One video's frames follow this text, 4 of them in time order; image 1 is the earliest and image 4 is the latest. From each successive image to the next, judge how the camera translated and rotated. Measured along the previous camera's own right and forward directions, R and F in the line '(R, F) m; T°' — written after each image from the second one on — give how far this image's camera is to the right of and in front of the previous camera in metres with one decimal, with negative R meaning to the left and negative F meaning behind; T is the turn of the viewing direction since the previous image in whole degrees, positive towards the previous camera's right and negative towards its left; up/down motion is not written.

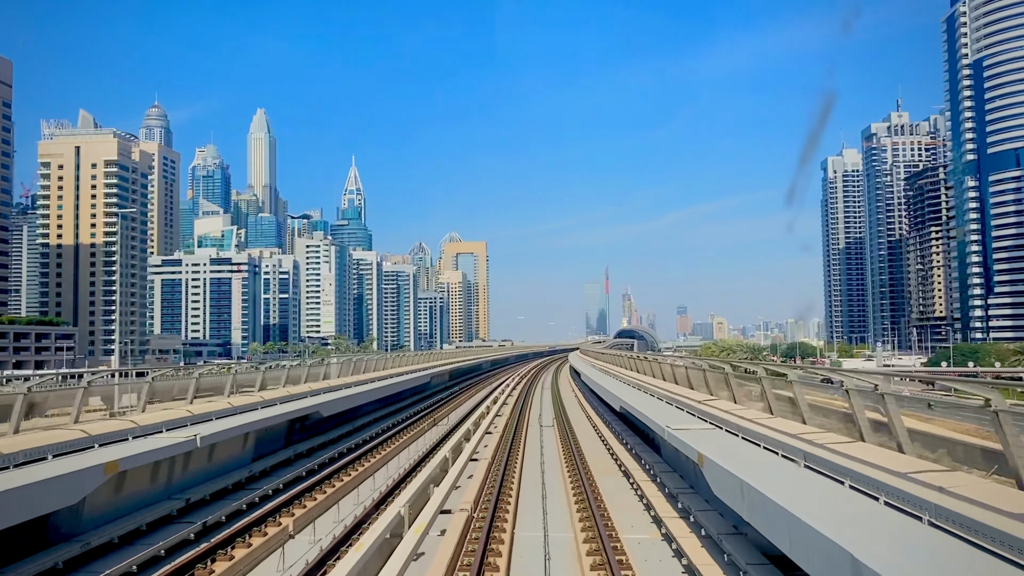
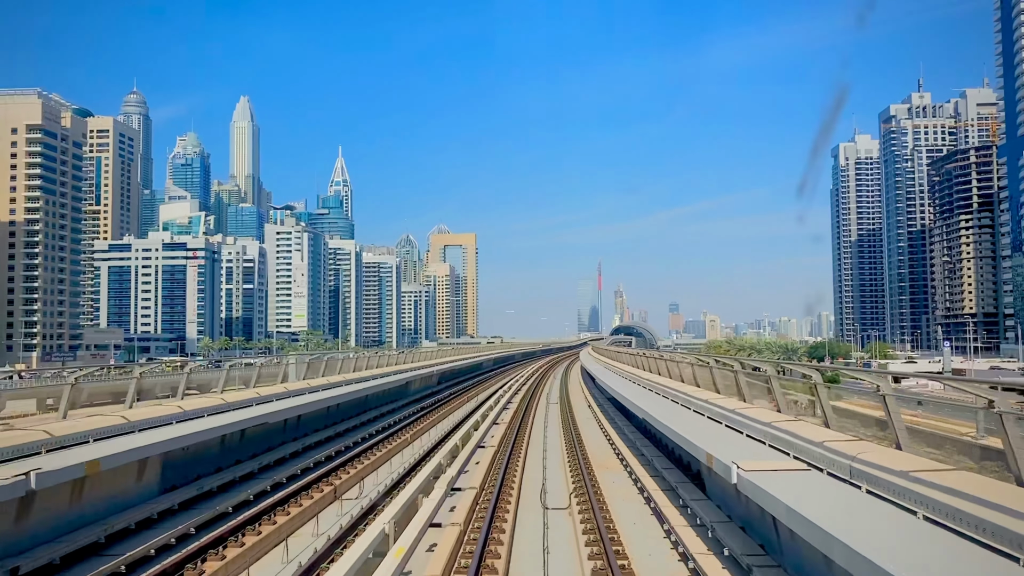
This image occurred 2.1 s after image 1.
(0.0, +2.1) m; +1°
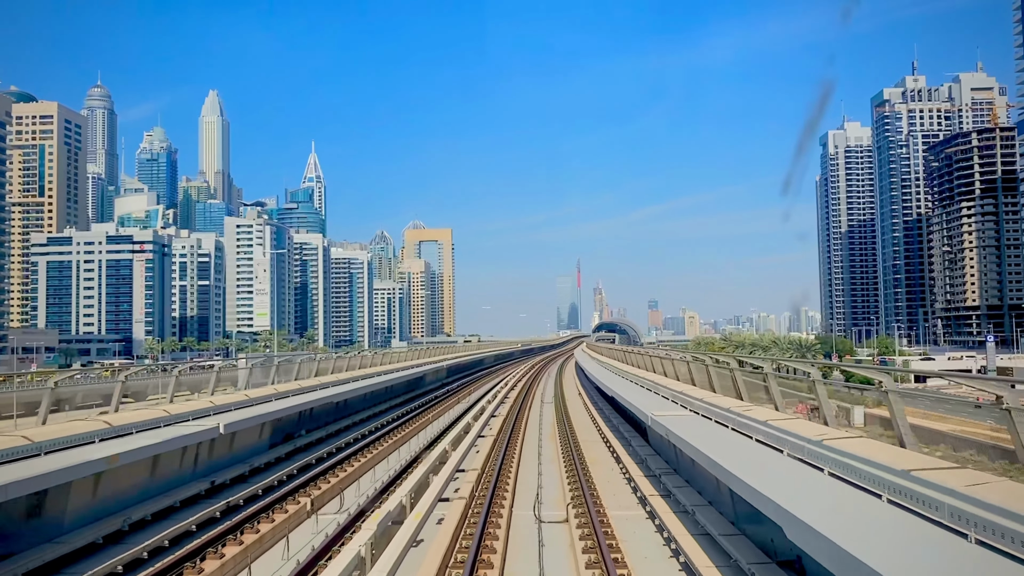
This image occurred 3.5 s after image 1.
(0.0, +1.3) m; +2°
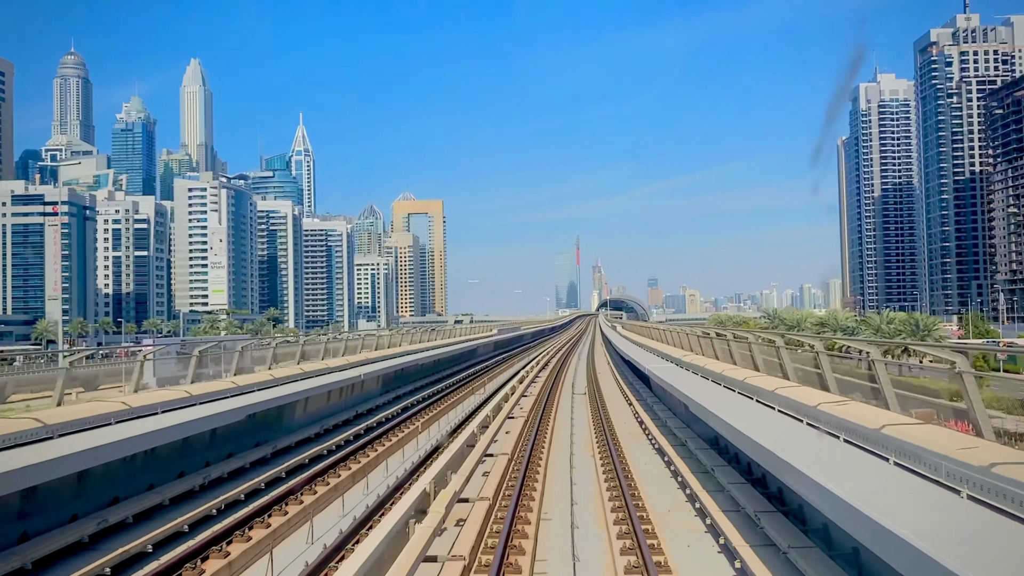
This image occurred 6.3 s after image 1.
(+0.1, +2.8) m; 0°
